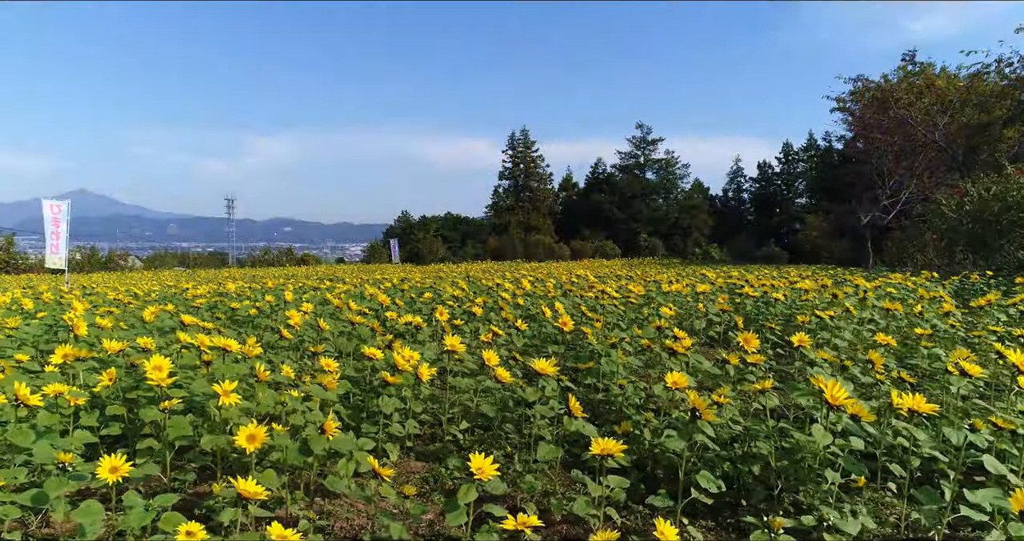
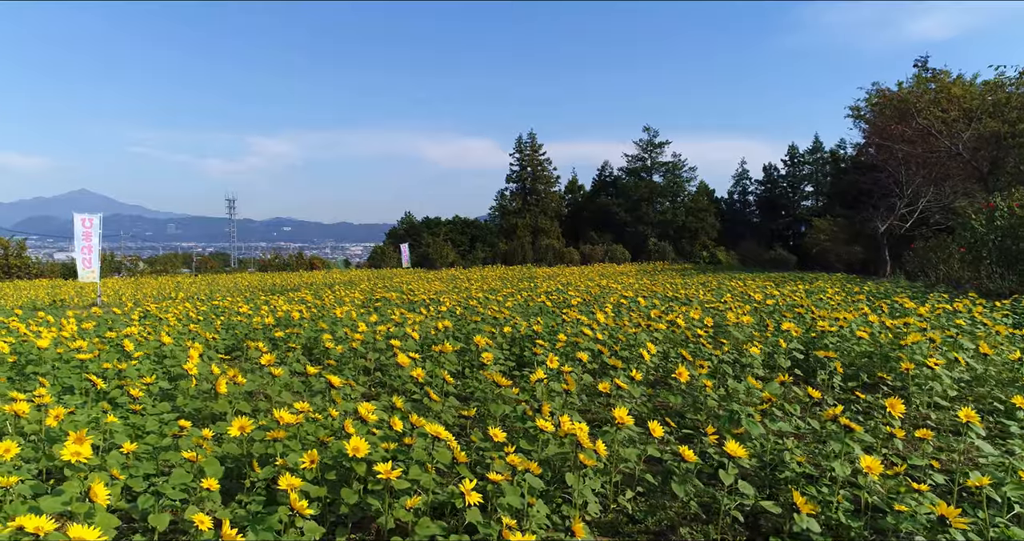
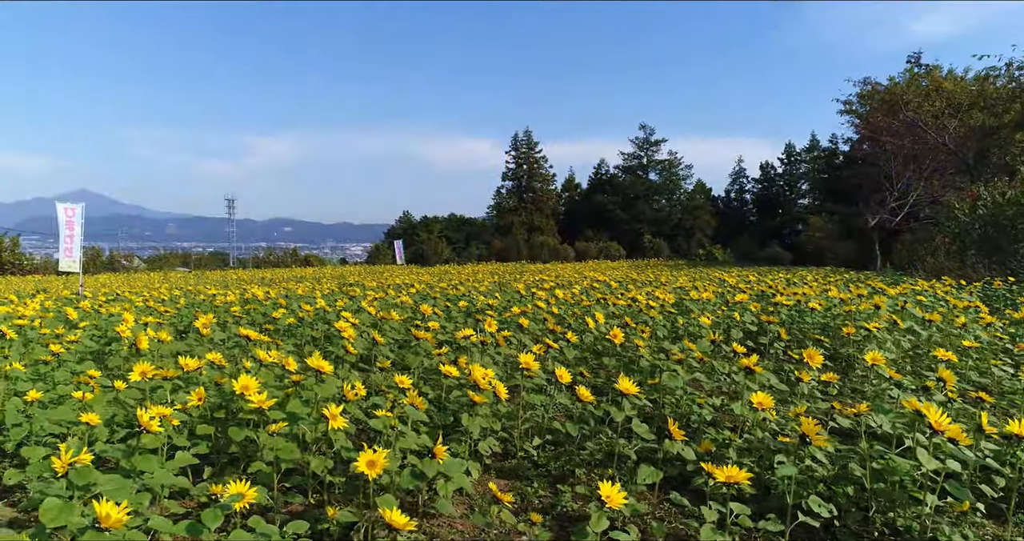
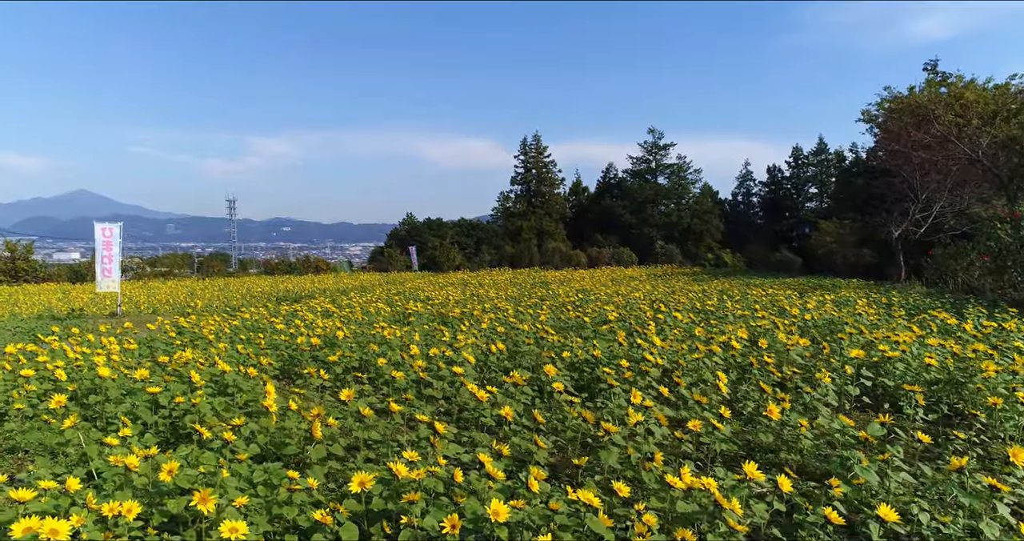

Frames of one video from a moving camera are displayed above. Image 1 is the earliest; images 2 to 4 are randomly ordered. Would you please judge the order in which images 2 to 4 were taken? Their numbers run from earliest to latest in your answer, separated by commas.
3, 2, 4
